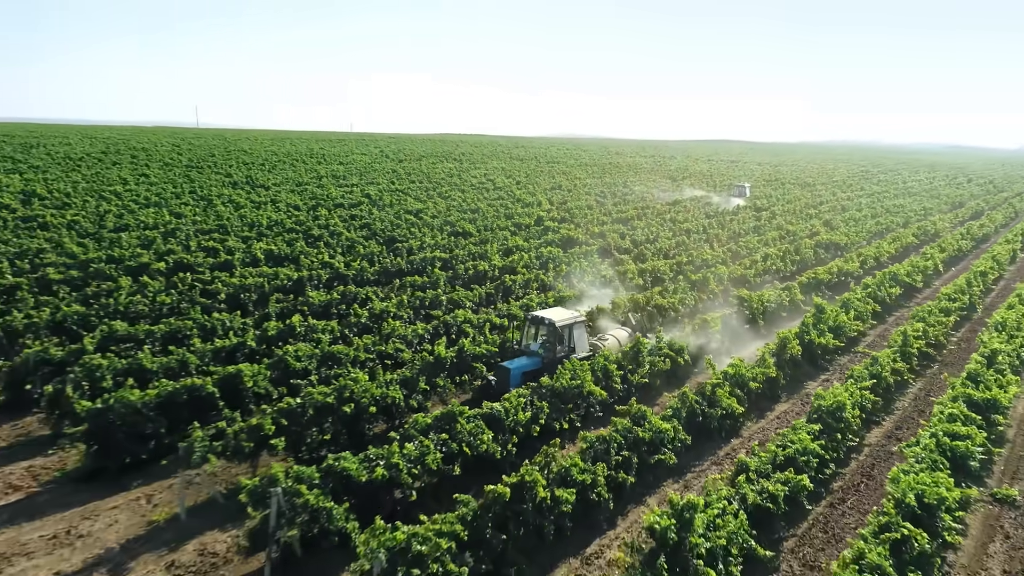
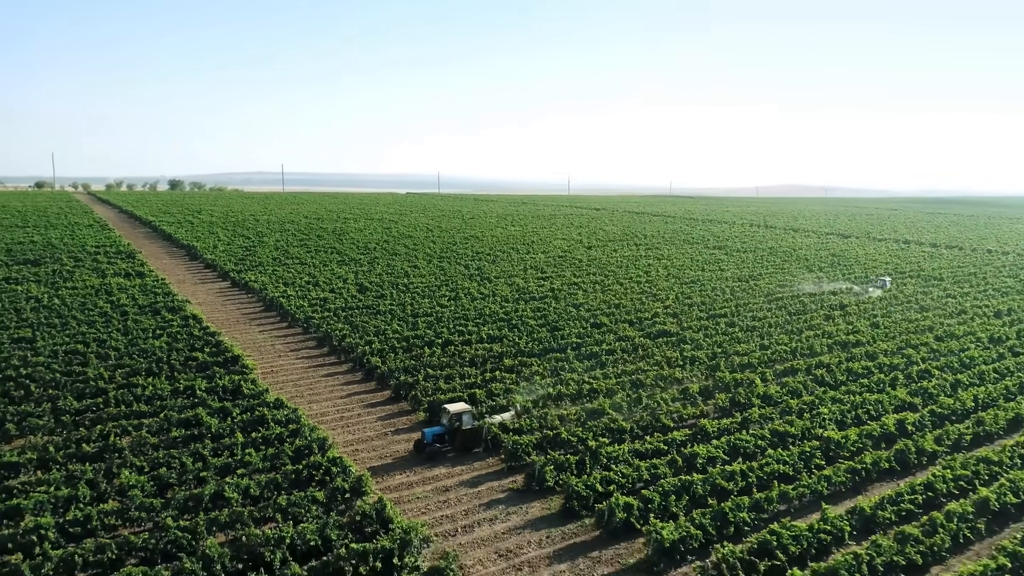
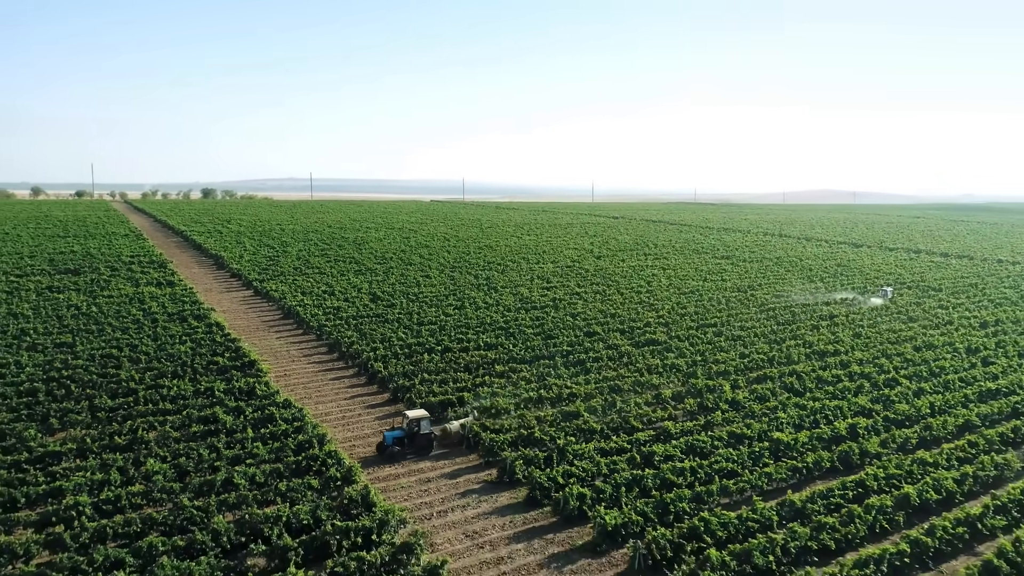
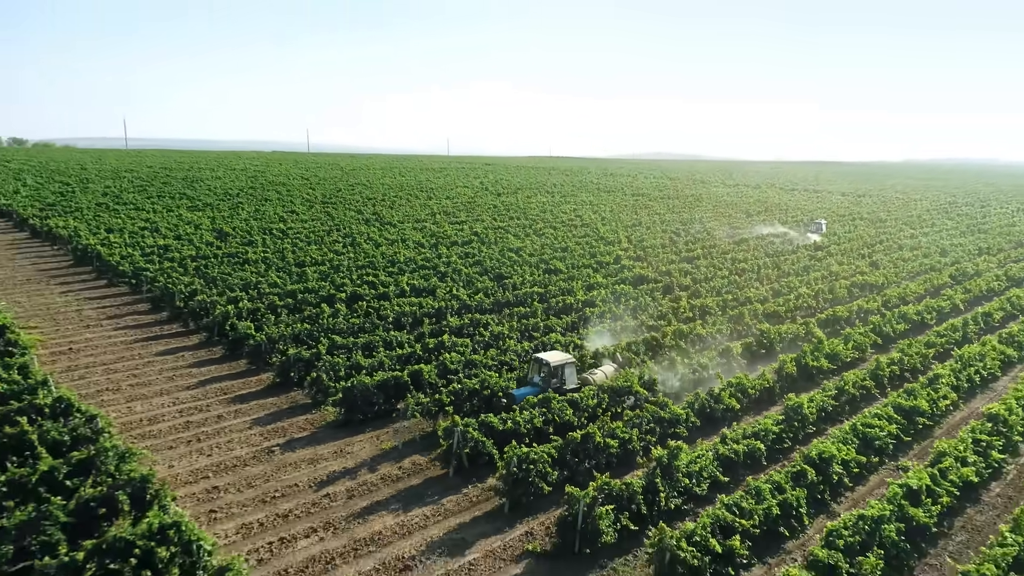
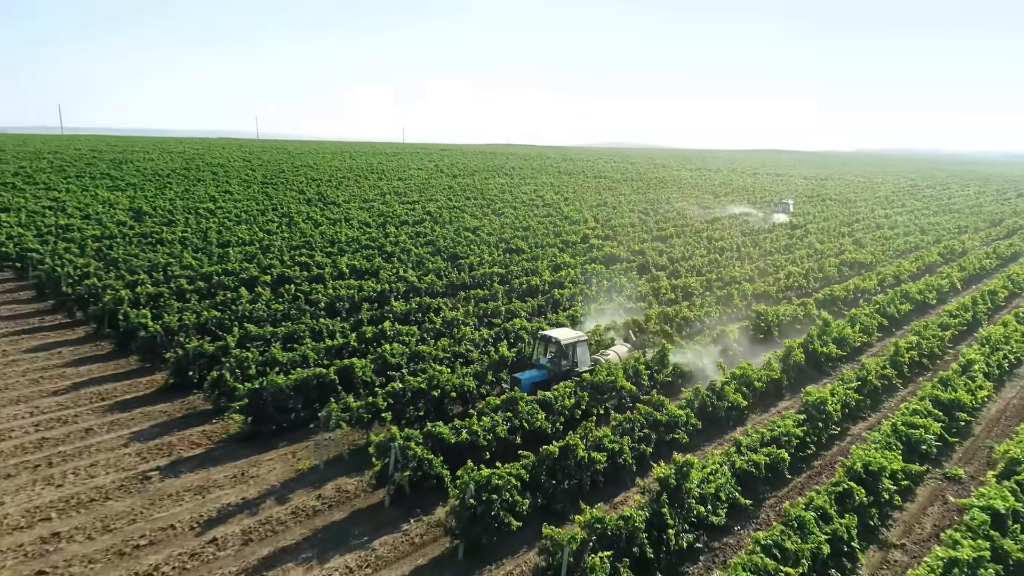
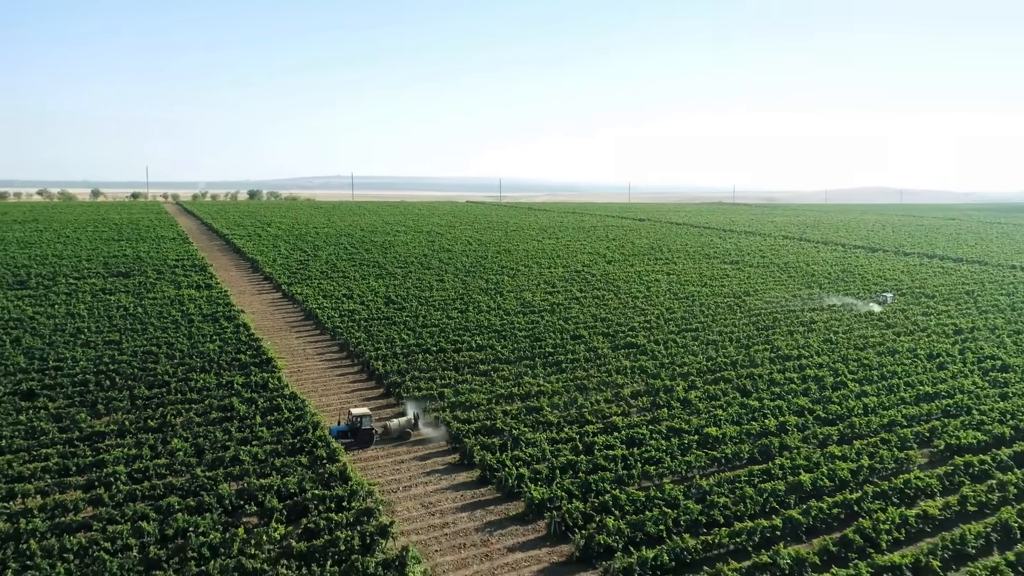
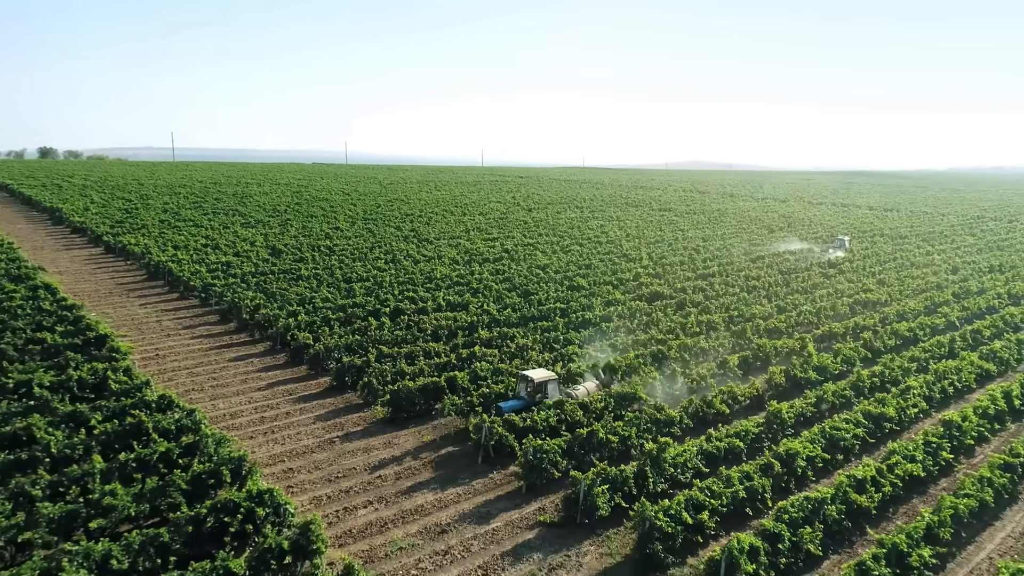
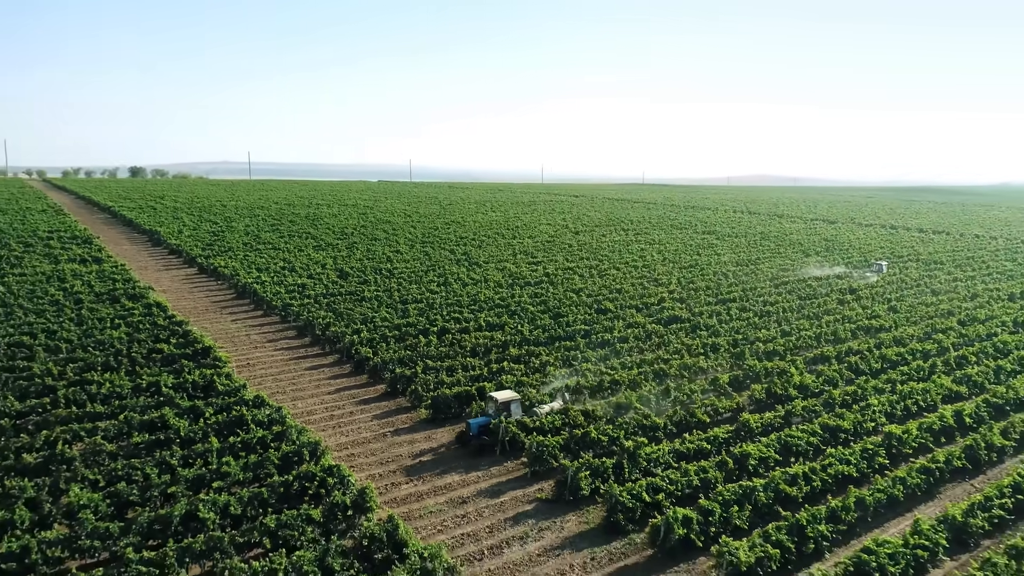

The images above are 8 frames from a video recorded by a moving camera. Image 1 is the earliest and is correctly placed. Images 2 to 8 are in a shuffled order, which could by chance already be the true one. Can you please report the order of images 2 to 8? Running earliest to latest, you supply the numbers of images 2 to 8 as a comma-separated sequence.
5, 4, 7, 8, 2, 3, 6
